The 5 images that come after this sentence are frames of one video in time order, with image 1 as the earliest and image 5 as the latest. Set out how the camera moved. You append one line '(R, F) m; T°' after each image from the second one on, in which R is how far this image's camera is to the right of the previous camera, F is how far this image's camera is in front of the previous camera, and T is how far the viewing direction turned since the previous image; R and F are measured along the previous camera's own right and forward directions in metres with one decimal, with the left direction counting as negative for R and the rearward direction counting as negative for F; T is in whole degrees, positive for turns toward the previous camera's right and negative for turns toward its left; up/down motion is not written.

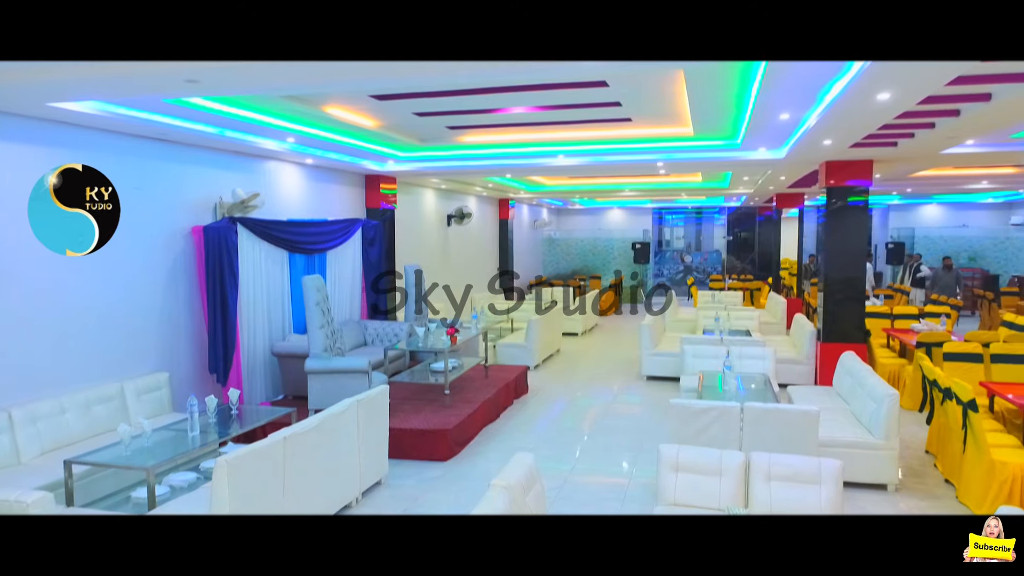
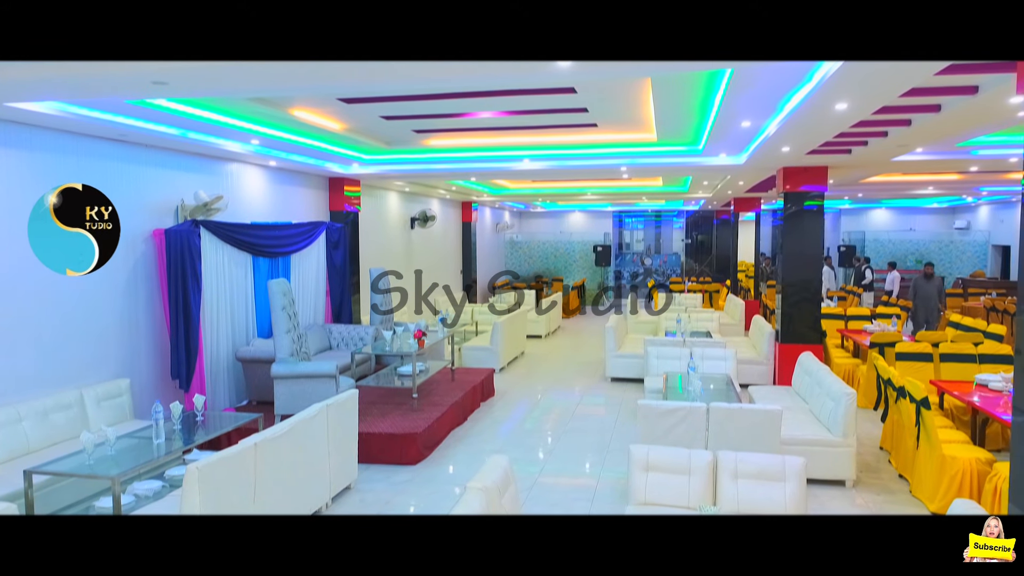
(-0.1, 0.0) m; +3°
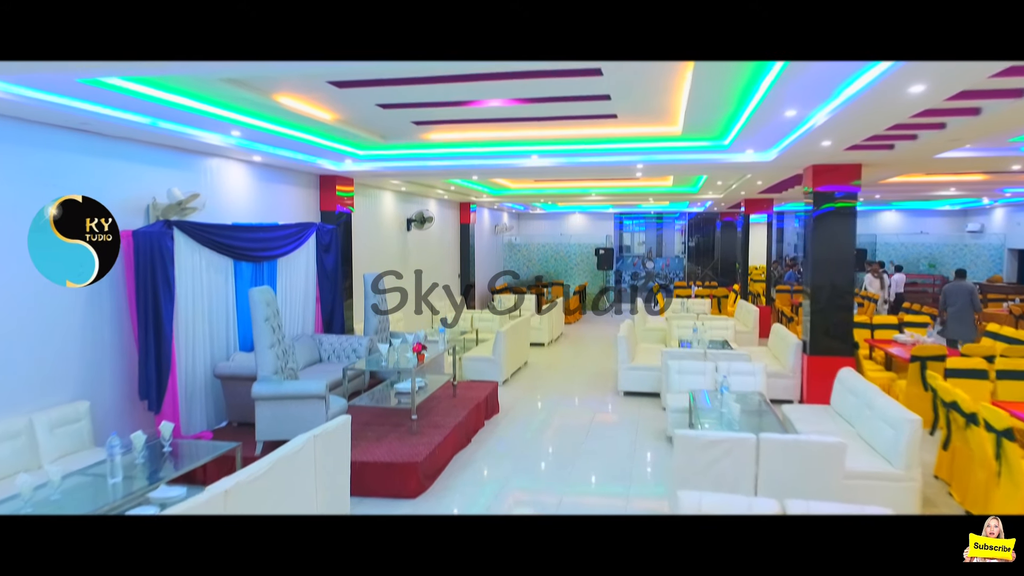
(-0.2, +0.7) m; +1°
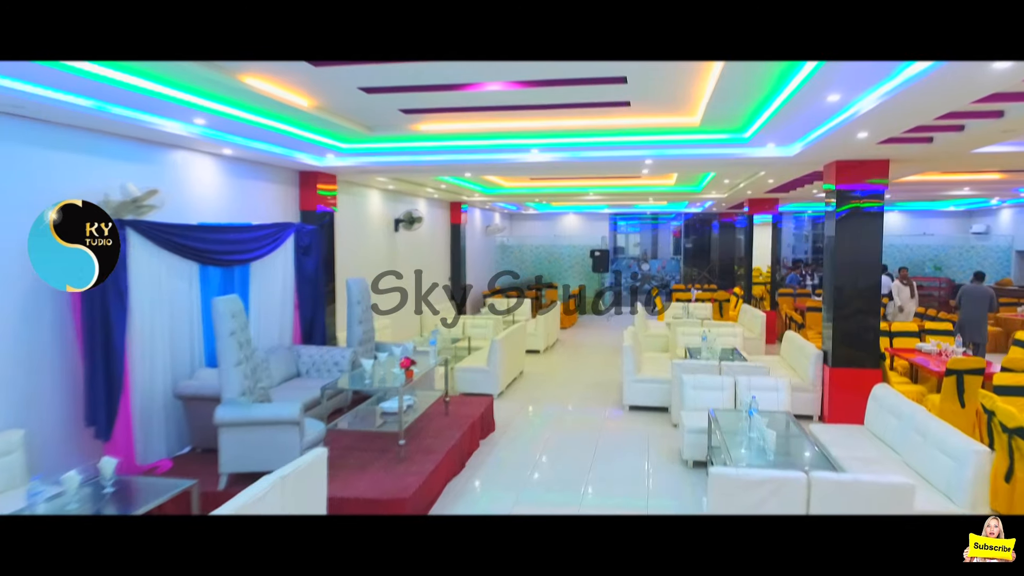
(-0.1, +0.6) m; +1°
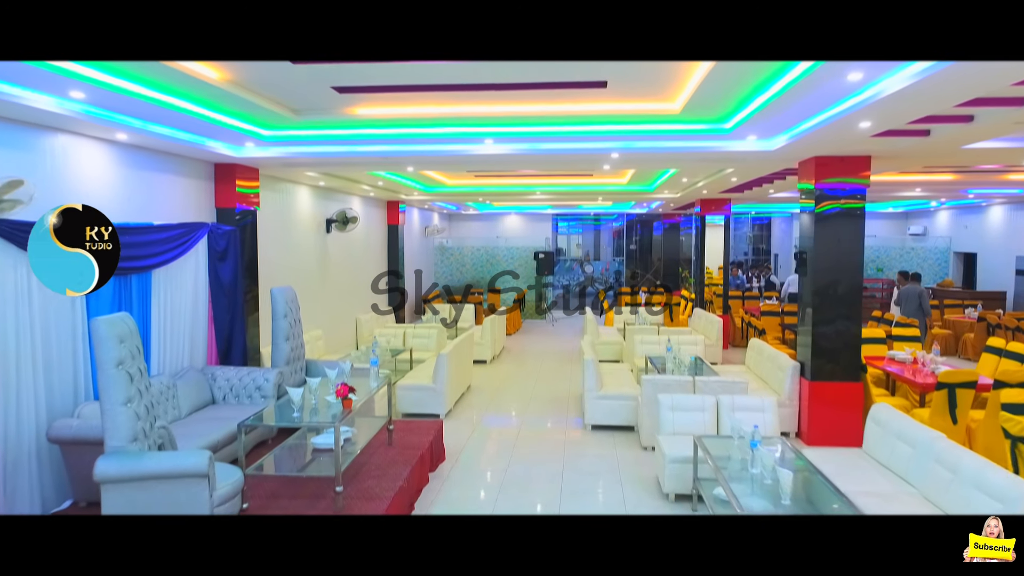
(-0.2, +0.8) m; +6°
